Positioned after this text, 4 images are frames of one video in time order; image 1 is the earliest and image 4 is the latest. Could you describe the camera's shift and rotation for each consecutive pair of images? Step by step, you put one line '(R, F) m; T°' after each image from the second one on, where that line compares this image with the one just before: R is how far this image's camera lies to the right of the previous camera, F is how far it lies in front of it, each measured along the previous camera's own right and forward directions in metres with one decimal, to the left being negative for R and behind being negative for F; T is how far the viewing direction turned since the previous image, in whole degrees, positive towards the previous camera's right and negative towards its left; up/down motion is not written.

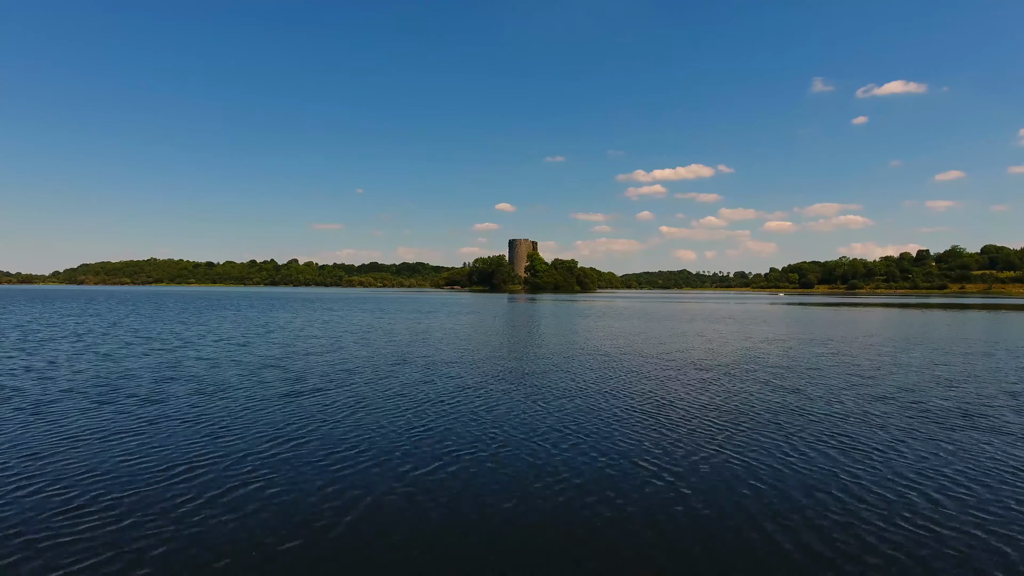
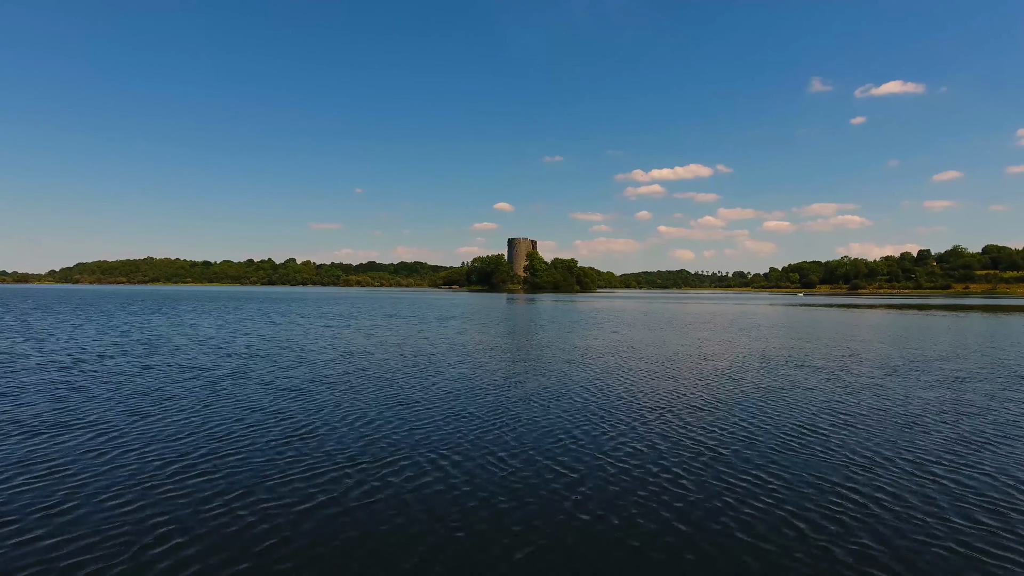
(0.0, +3.3) m; 0°
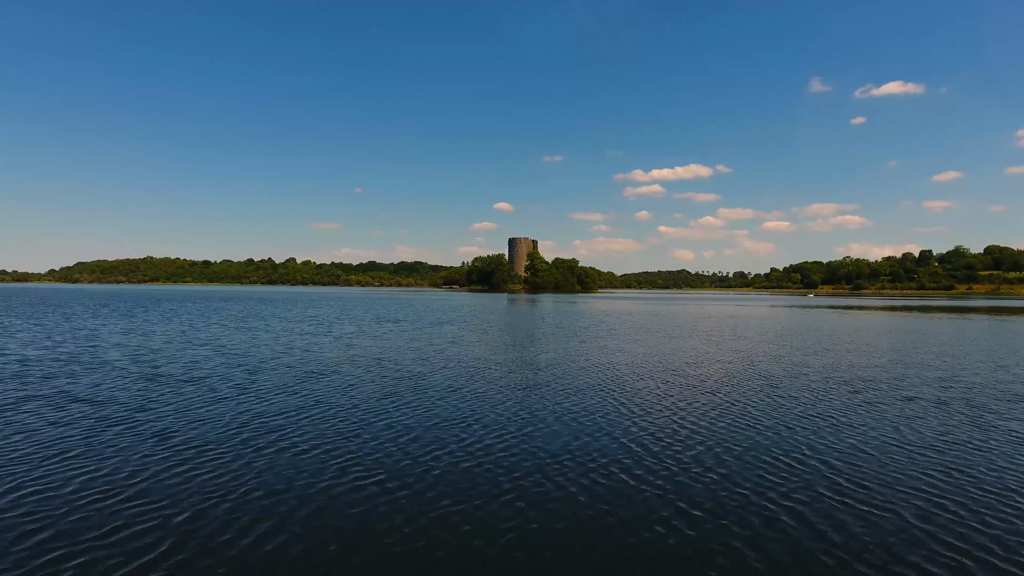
(-0.3, +1.6) m; 0°
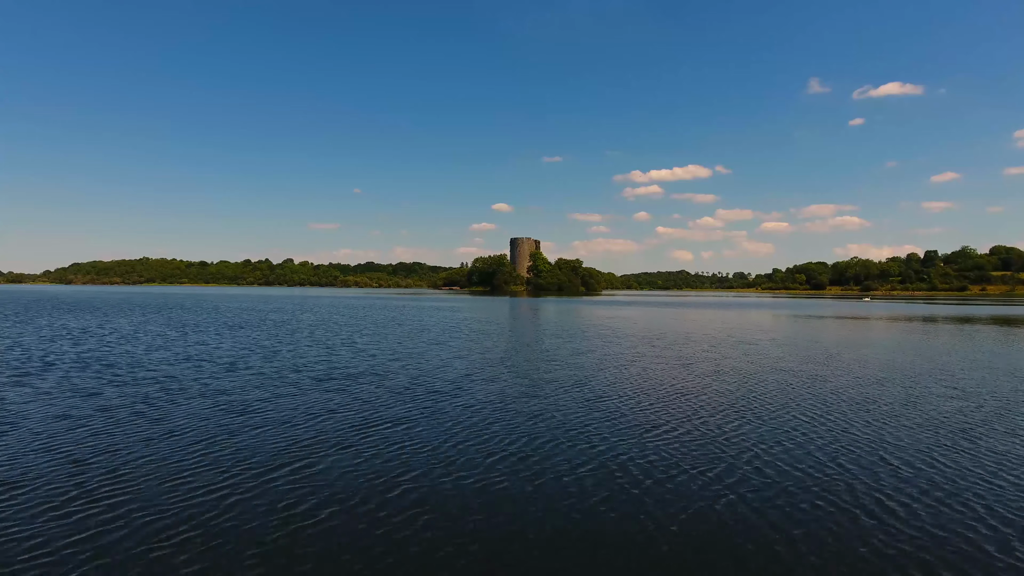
(-0.8, +6.7) m; 0°
